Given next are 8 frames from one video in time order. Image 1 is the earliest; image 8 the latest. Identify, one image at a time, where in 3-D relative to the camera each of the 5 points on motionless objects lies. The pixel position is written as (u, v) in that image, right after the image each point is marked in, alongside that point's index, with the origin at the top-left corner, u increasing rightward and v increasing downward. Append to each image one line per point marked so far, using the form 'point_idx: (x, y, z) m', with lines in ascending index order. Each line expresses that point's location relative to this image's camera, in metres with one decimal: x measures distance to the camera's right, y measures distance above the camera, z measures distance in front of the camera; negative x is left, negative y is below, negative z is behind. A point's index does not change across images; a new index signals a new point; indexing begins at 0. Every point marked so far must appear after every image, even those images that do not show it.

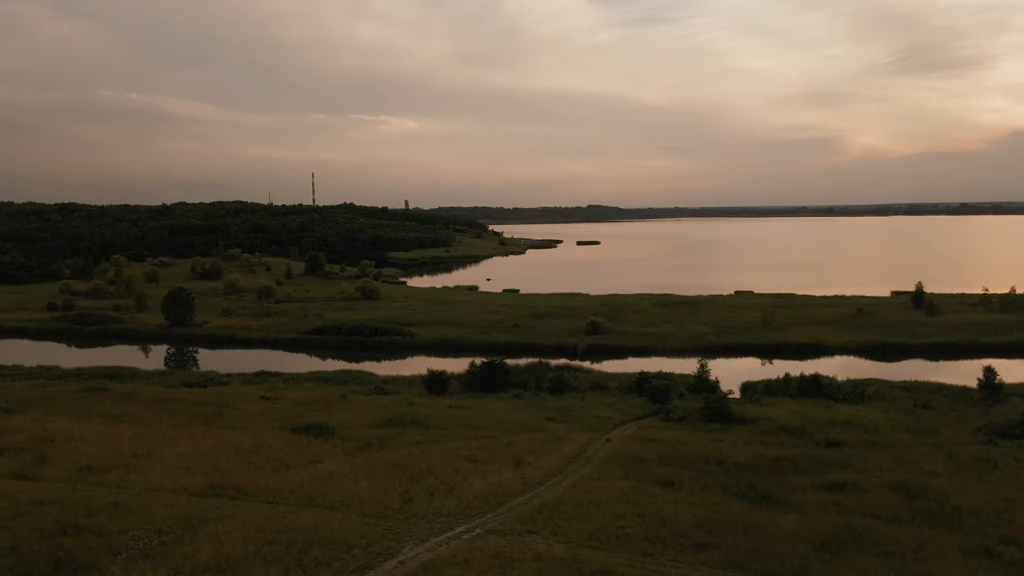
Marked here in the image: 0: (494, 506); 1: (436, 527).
0: (-0.4, -4.7, +15.7) m
1: (-1.5, -4.7, +14.4) m
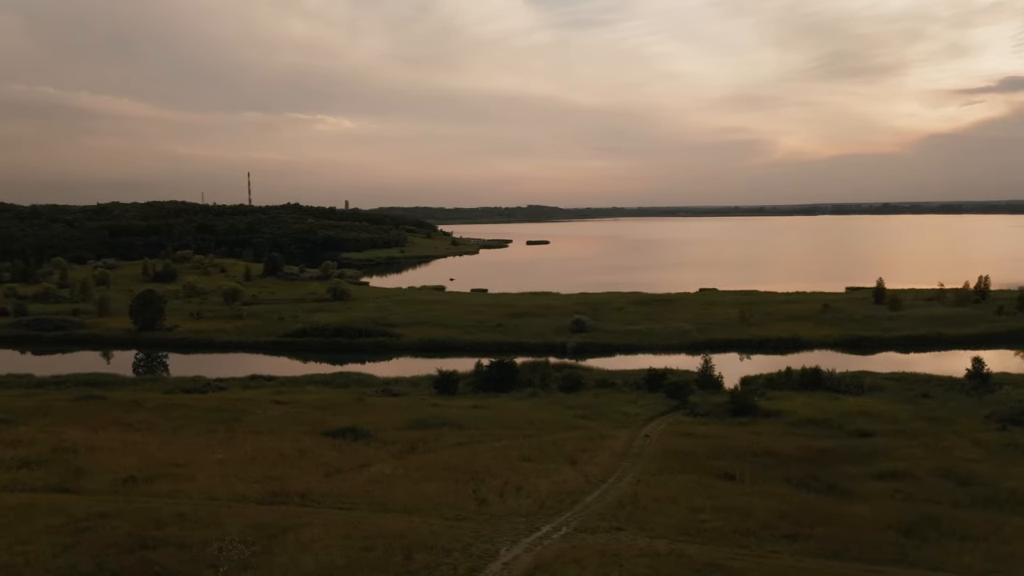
0: (+1.2, -4.6, +15.5) m
1: (+0.2, -4.7, +14.2) m
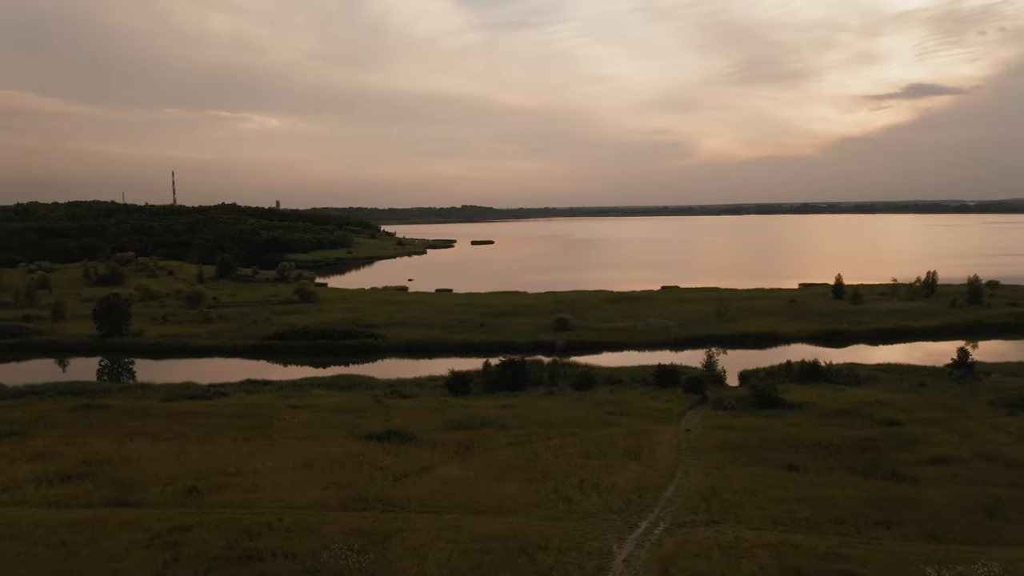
0: (+3.0, -4.5, +15.5) m
1: (+2.1, -4.6, +14.1) m
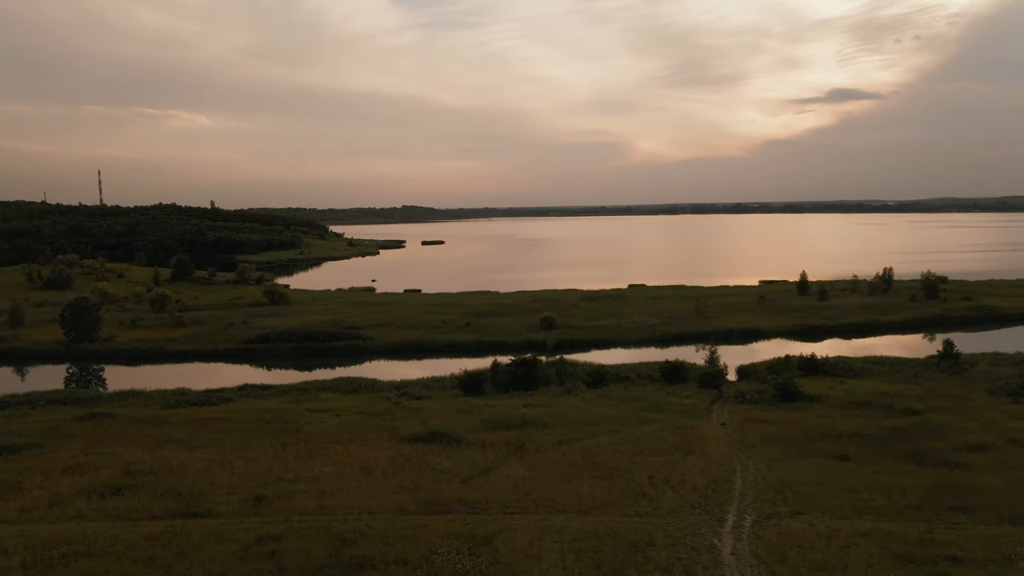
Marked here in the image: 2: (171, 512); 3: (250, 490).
0: (+4.6, -4.4, +15.7) m
1: (+3.8, -4.5, +14.2) m
2: (-6.7, -4.4, +14.4) m
3: (-5.6, -4.3, +15.6) m
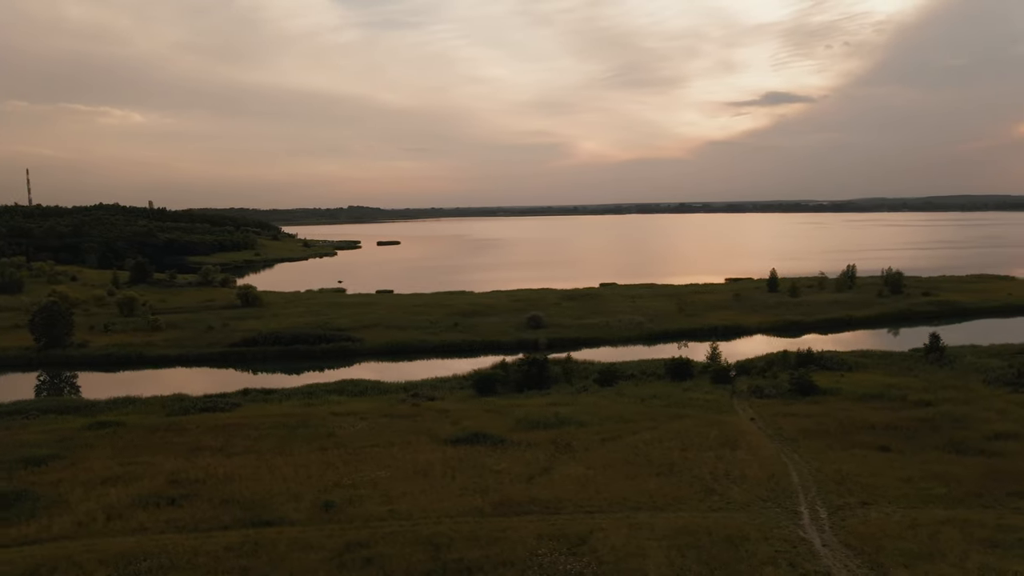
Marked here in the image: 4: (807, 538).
0: (+6.0, -4.3, +16.0) m
1: (+5.4, -4.4, +14.4) m
2: (-5.2, -4.4, +13.9) m
3: (-4.1, -4.3, +15.1) m
4: (+5.3, -4.5, +13.0) m
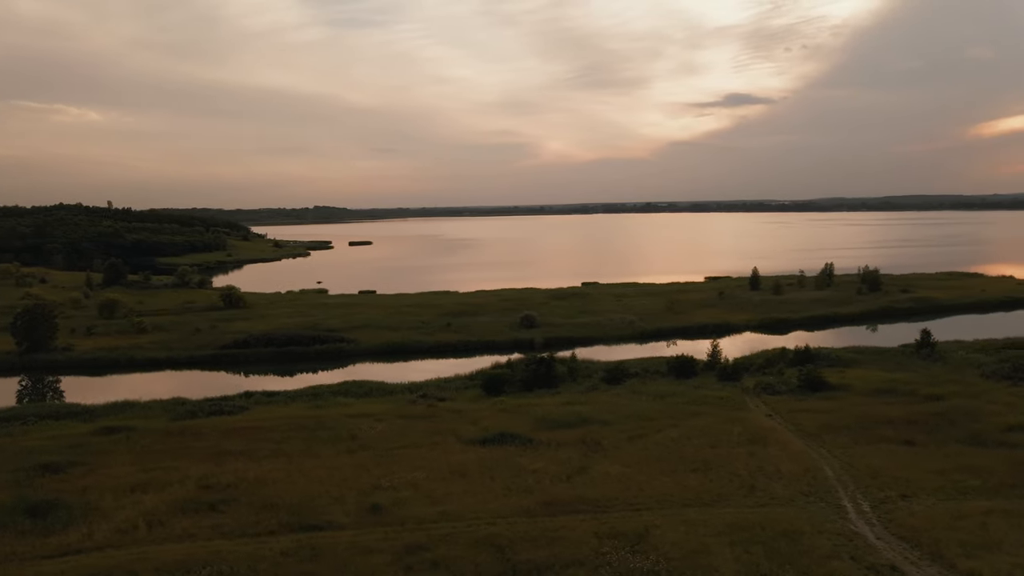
0: (+6.9, -4.3, +16.2) m
1: (+6.3, -4.4, +14.6) m
2: (-4.2, -4.4, +13.6) m
3: (-3.2, -4.3, +14.9) m
4: (+6.3, -4.4, +13.2) m
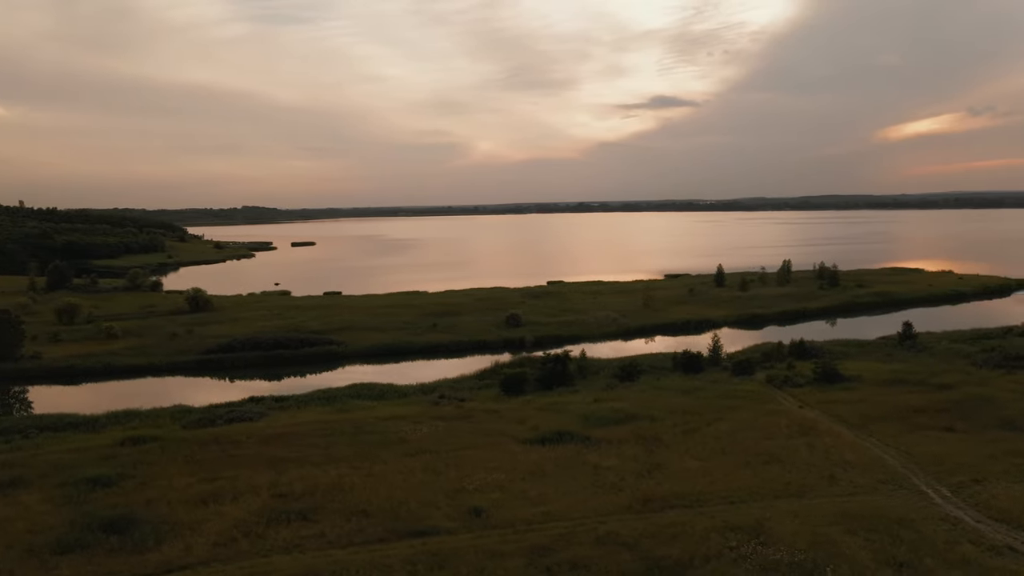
0: (+8.7, -4.1, +16.7) m
1: (+8.3, -4.2, +15.1) m
2: (-2.1, -4.4, +13.2) m
3: (-1.2, -4.3, +14.6) m
4: (+8.4, -4.3, +13.7) m
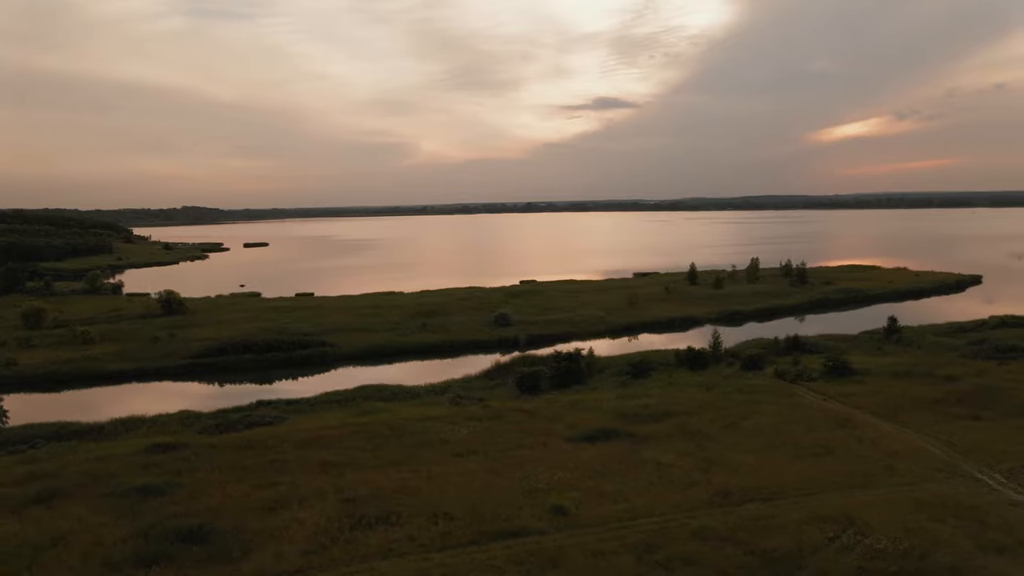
0: (+10.1, -4.0, +17.2) m
1: (+9.8, -4.1, +15.6) m
2: (-0.4, -4.4, +13.0) m
3: (+0.4, -4.2, +14.4) m
4: (+10.0, -4.1, +14.2) m
